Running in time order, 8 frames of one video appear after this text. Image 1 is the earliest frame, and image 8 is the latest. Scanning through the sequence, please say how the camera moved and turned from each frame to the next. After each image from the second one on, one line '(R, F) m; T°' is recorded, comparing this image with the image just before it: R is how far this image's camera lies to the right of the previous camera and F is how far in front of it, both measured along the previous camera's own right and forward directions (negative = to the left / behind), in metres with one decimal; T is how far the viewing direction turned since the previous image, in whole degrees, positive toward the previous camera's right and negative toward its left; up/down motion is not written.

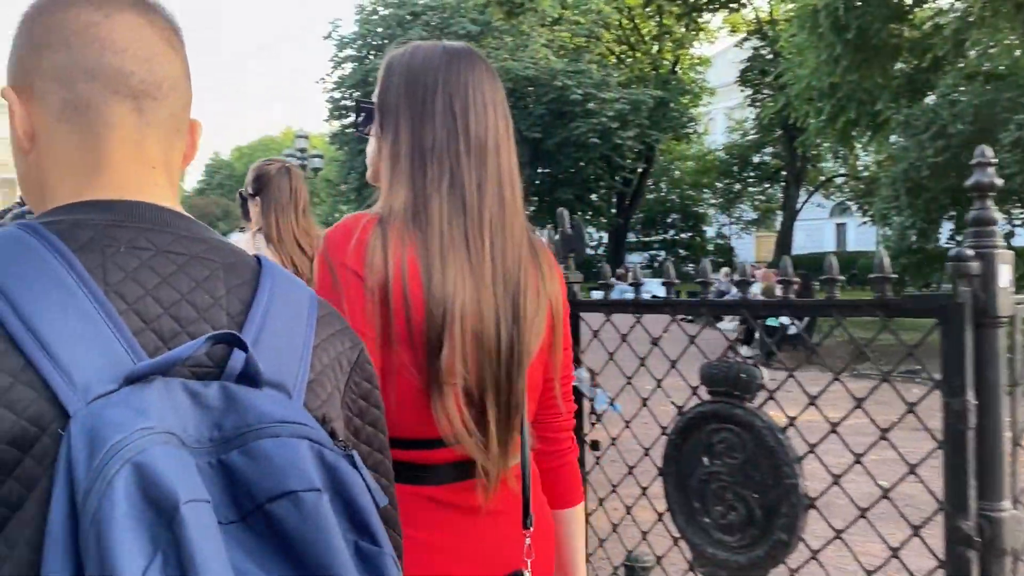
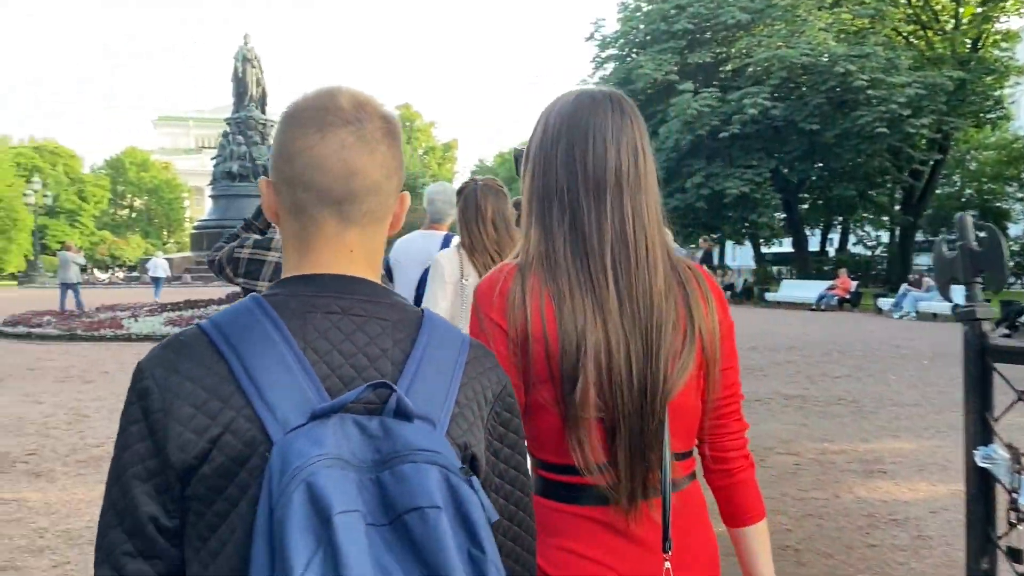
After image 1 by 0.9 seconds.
(-0.3, +0.7) m; -16°
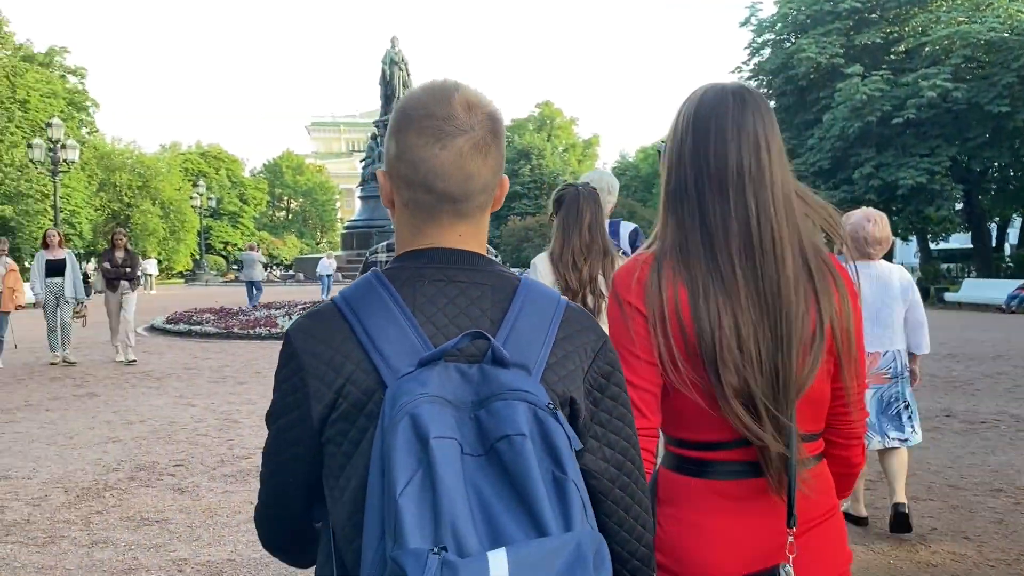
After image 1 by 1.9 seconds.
(-0.3, +0.7) m; -9°
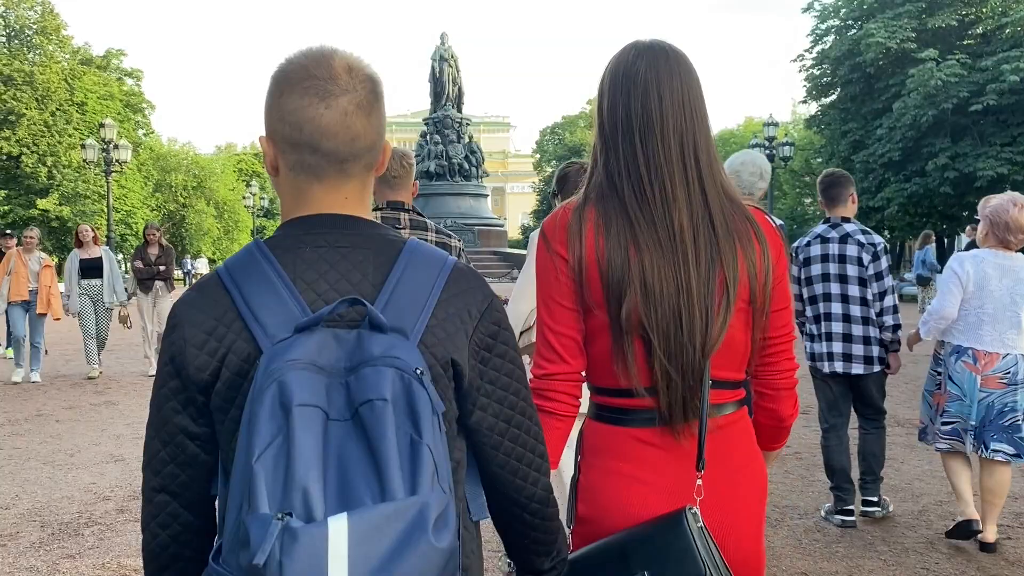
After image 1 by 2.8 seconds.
(0.0, +0.8) m; -3°
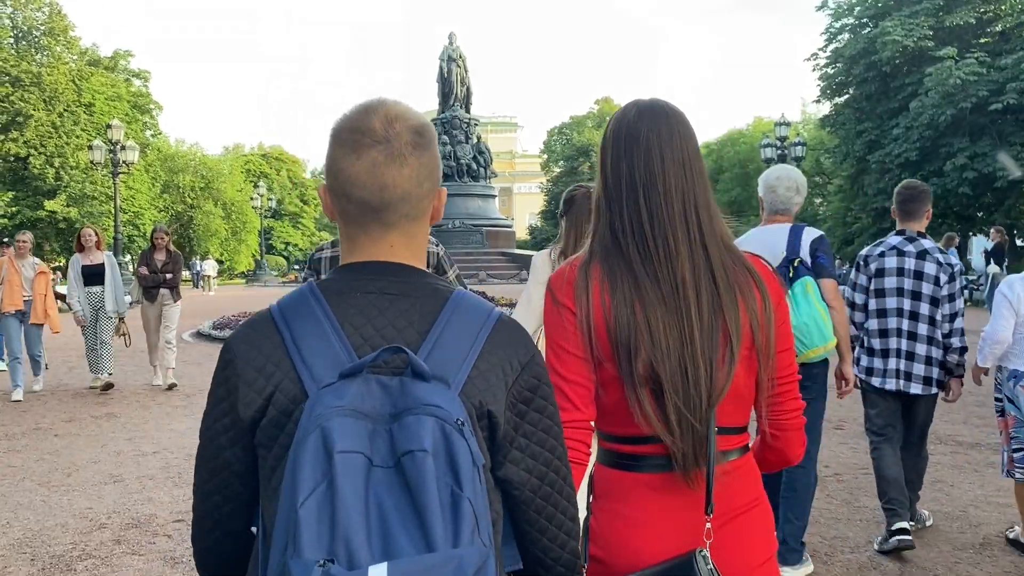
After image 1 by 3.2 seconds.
(-0.1, +0.3) m; 0°
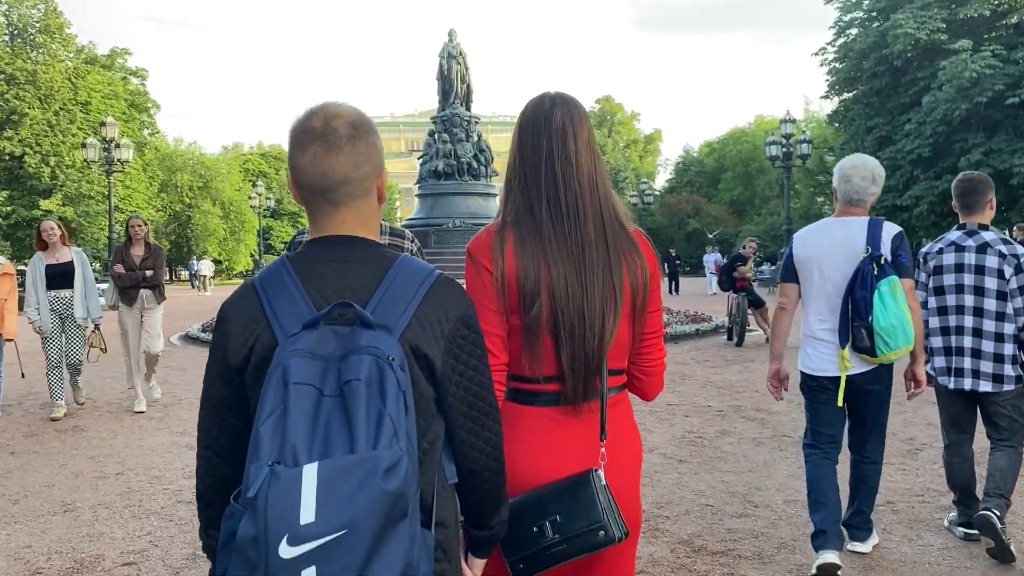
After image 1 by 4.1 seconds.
(0.0, +0.6) m; 0°
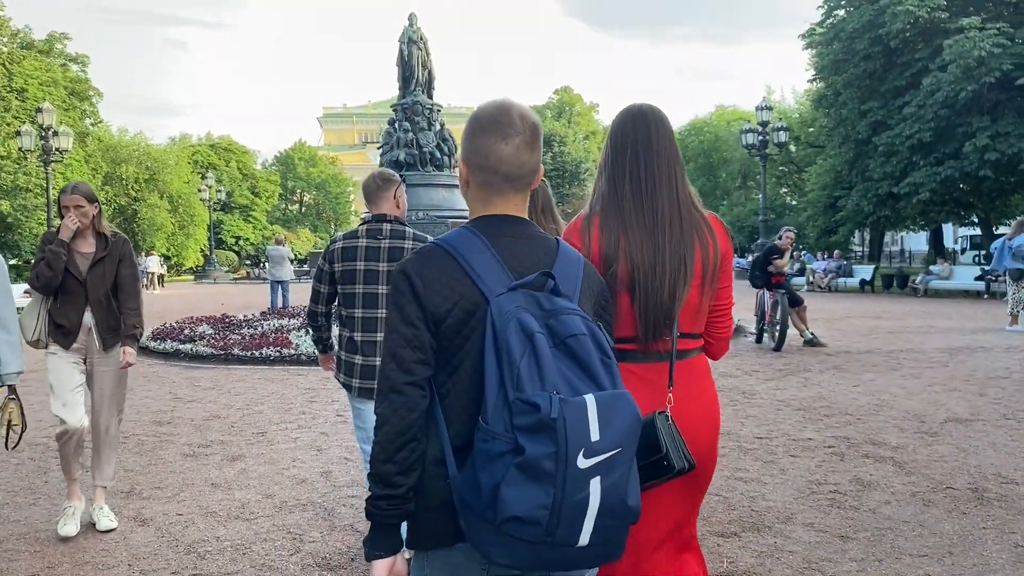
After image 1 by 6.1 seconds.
(-0.6, +1.6) m; +3°
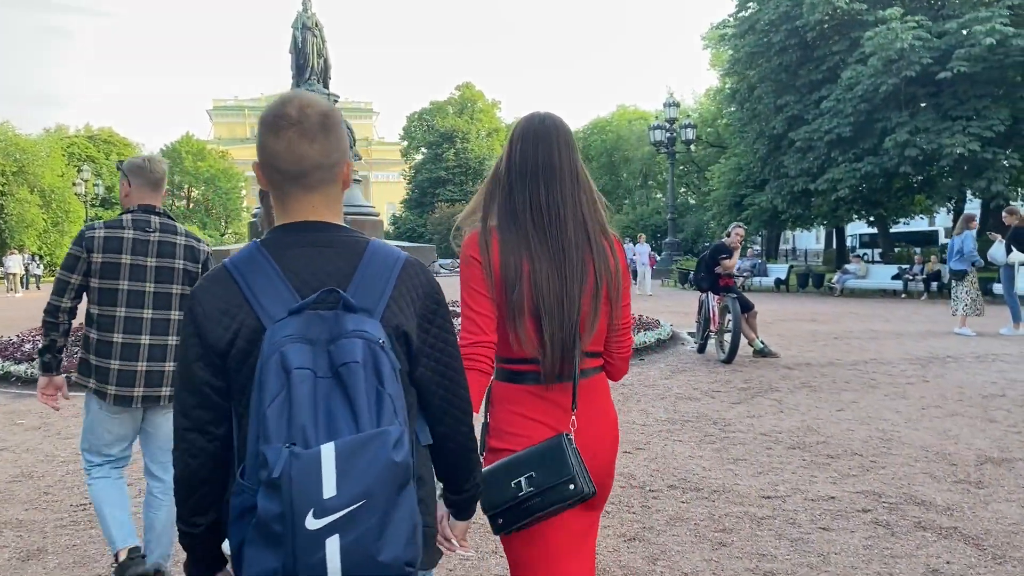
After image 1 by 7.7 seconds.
(-0.1, +1.6) m; +6°
